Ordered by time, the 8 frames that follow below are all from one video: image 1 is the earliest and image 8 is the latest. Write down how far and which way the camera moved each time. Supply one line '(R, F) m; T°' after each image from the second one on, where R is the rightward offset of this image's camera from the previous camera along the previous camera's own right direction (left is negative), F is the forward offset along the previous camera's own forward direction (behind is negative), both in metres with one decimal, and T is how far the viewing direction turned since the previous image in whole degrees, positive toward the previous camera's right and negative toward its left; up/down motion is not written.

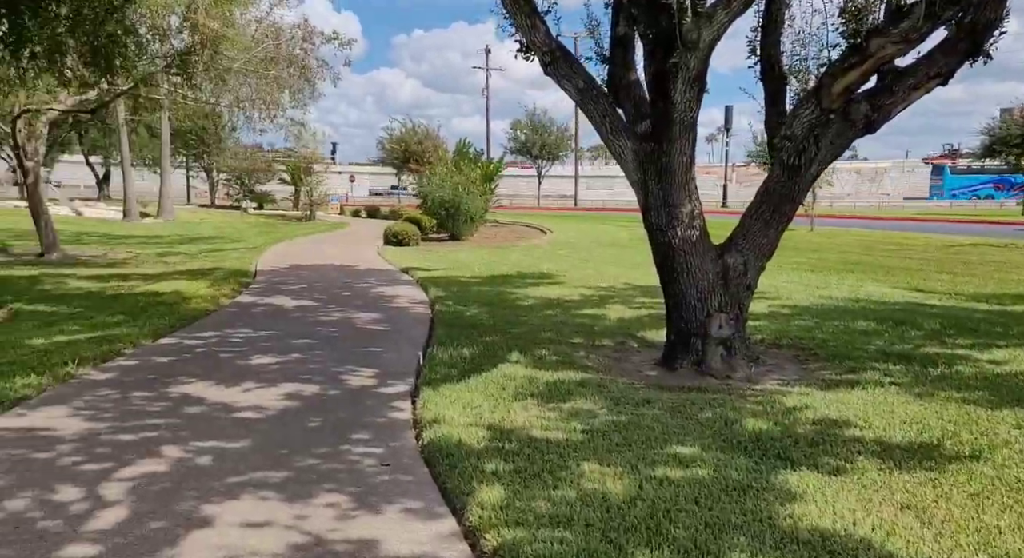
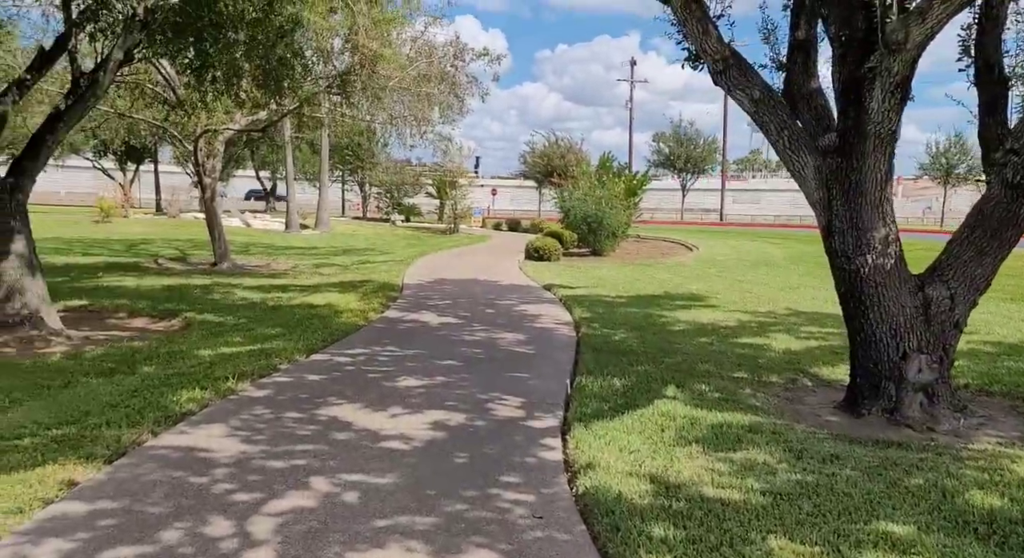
(-0.1, +0.3) m; -11°
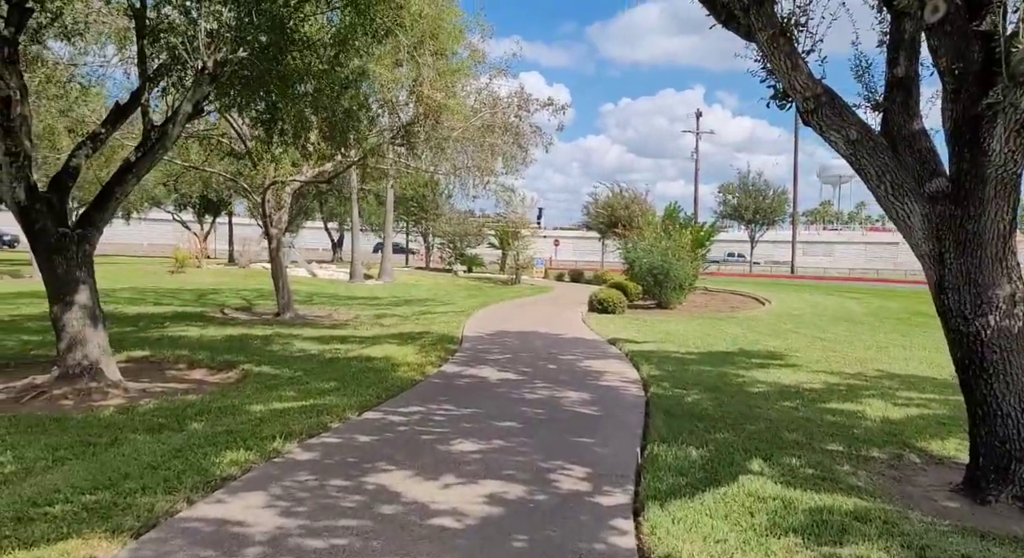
(0.0, +0.4) m; -5°
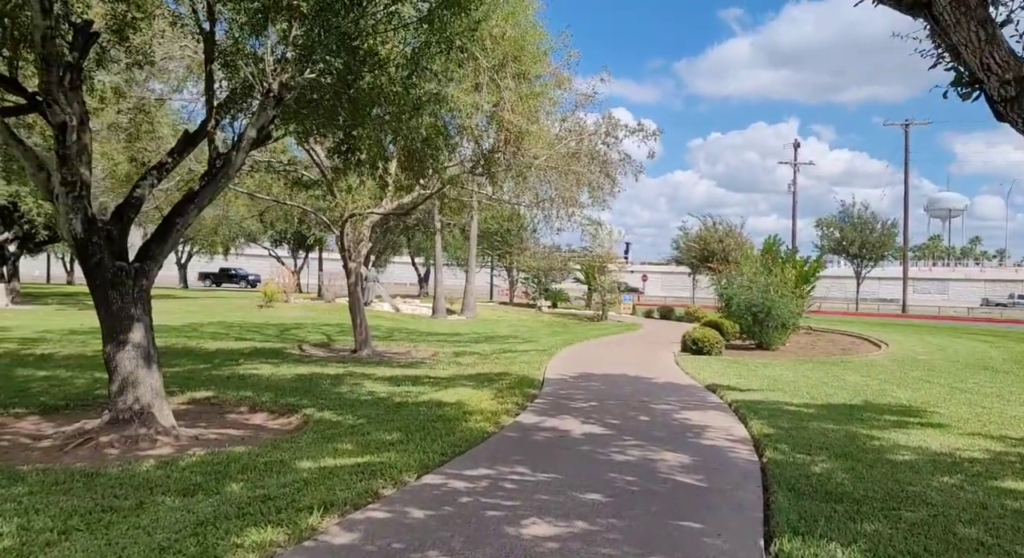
(0.0, +0.9) m; -7°
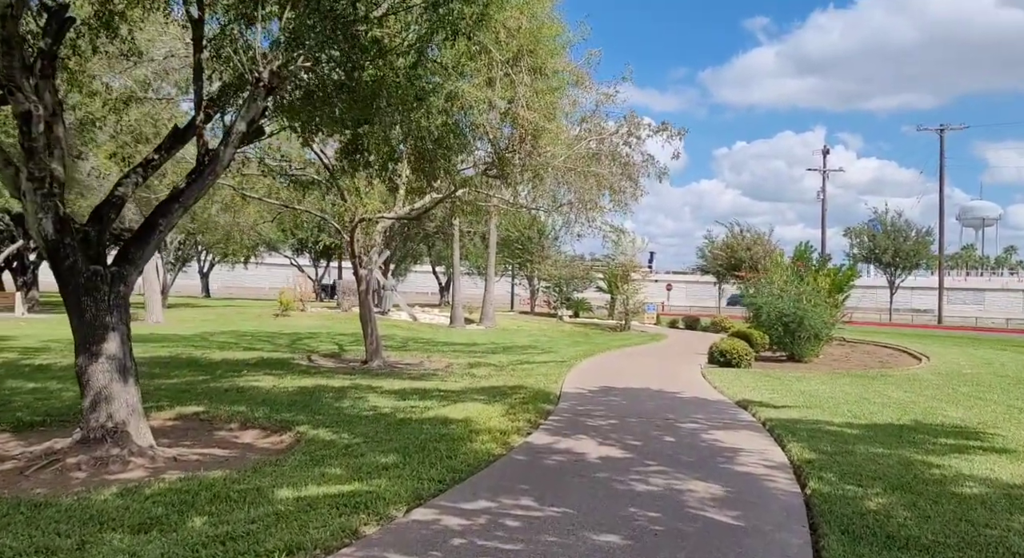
(+0.1, +0.7) m; -2°
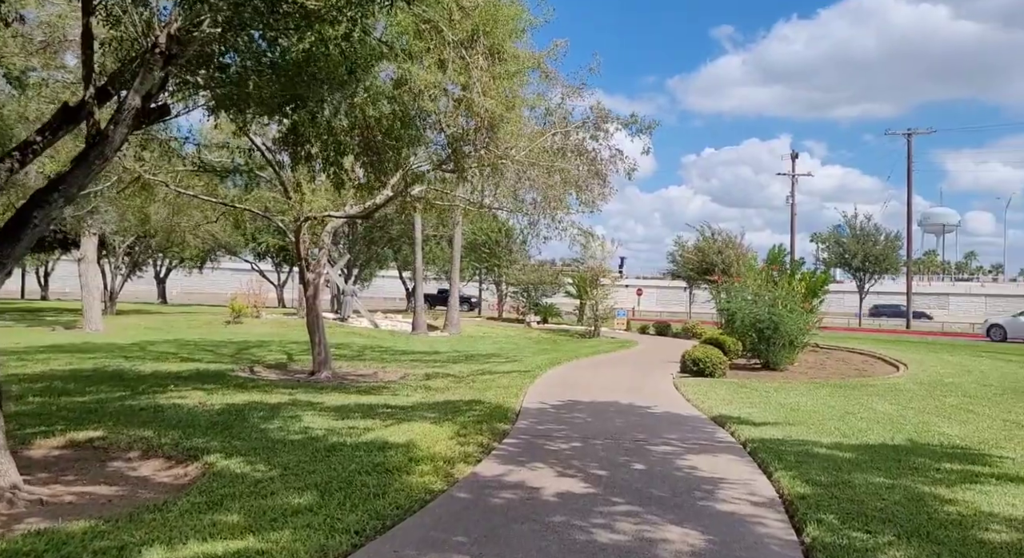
(+0.2, +1.0) m; +2°
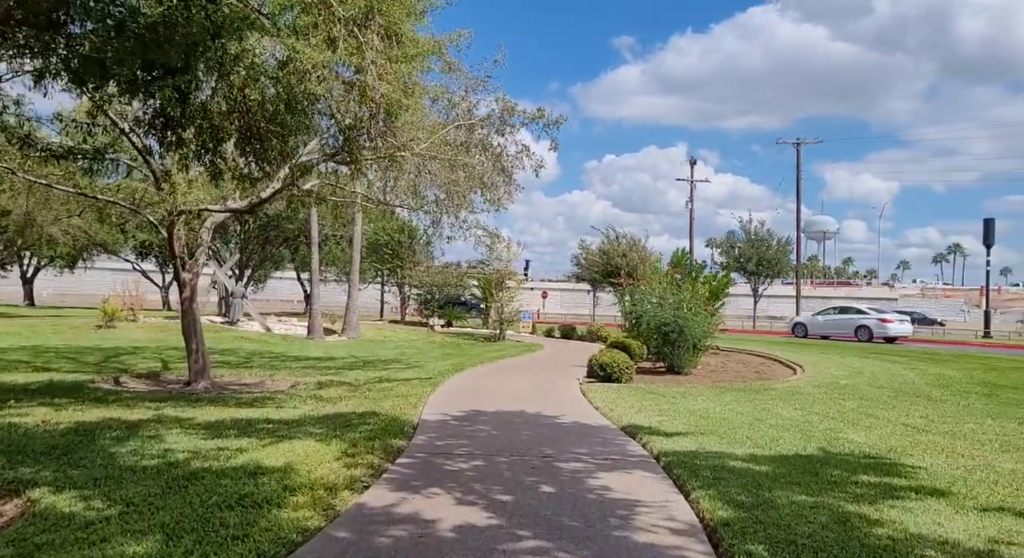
(+0.1, +0.7) m; +7°
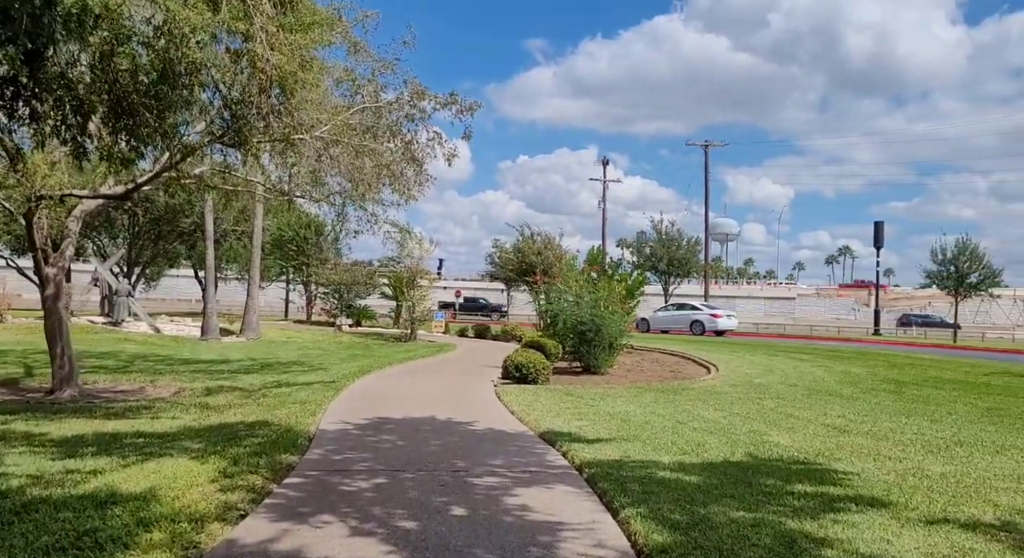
(0.0, +0.7) m; +7°
